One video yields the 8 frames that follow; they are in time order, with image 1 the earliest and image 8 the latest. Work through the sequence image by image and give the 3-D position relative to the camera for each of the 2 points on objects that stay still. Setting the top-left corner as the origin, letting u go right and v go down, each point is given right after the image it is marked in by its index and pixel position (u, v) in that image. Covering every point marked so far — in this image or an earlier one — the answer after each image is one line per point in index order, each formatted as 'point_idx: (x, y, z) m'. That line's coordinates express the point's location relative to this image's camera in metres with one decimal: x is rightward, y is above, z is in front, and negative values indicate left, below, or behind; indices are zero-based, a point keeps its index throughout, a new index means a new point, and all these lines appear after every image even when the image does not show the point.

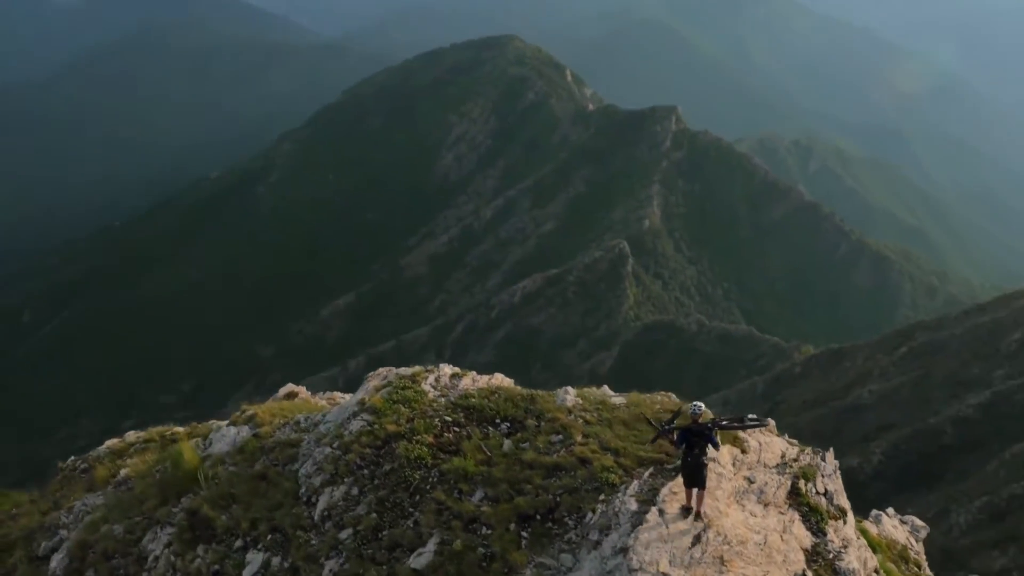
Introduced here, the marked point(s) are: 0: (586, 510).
0: (+1.5, -4.7, +16.6) m
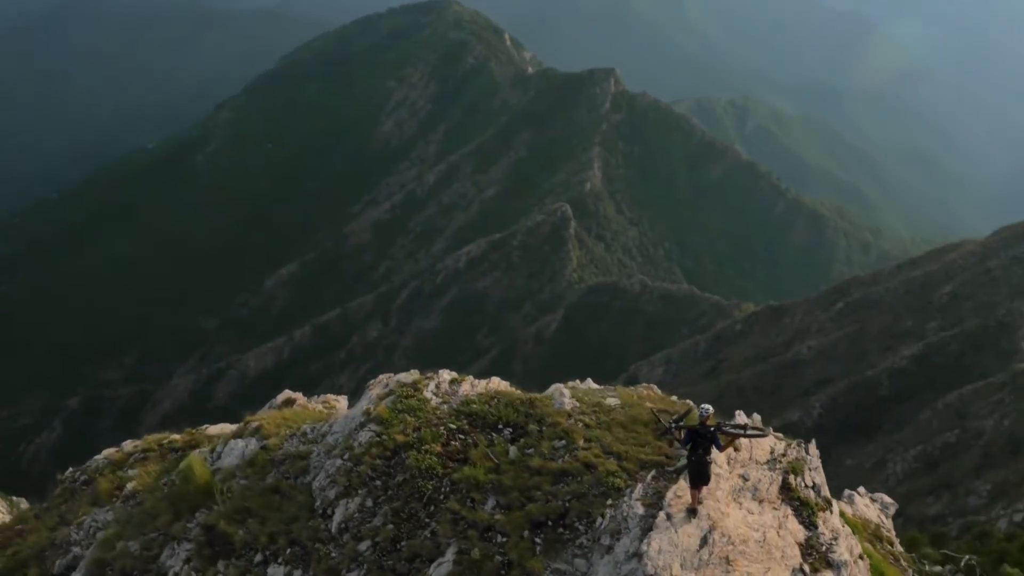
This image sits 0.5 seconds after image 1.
0: (+1.7, -4.7, +16.4) m
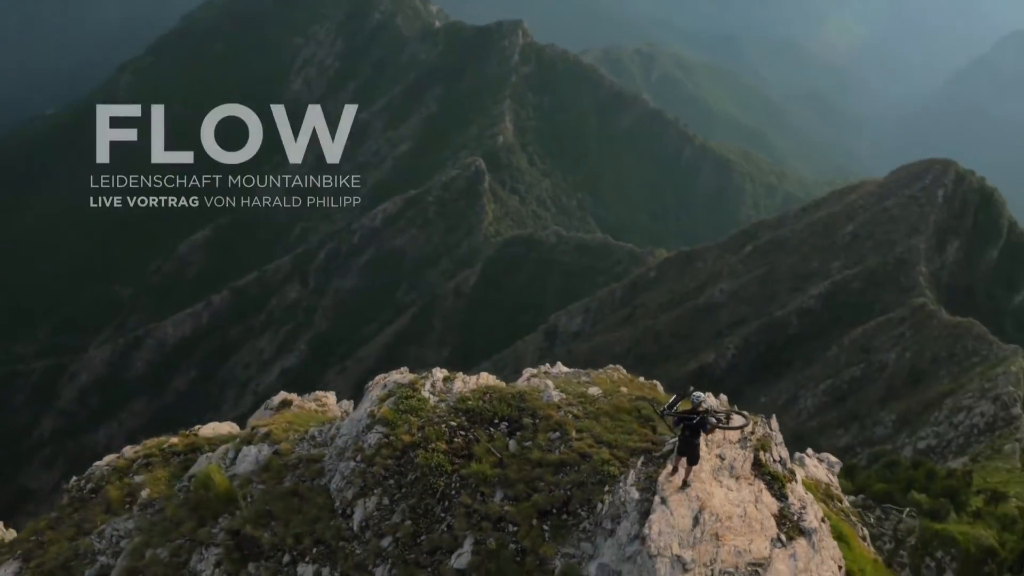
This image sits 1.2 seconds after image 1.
0: (+2.0, -5.0, +18.4) m
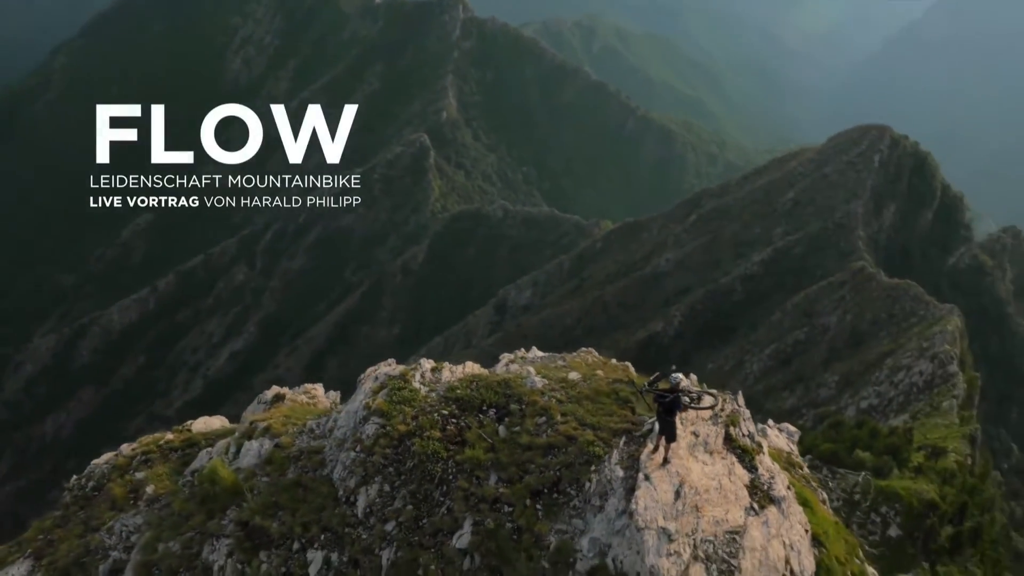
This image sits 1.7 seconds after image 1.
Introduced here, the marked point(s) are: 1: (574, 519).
0: (+1.8, -4.8, +19.9) m
1: (+1.5, -5.7, +19.2) m
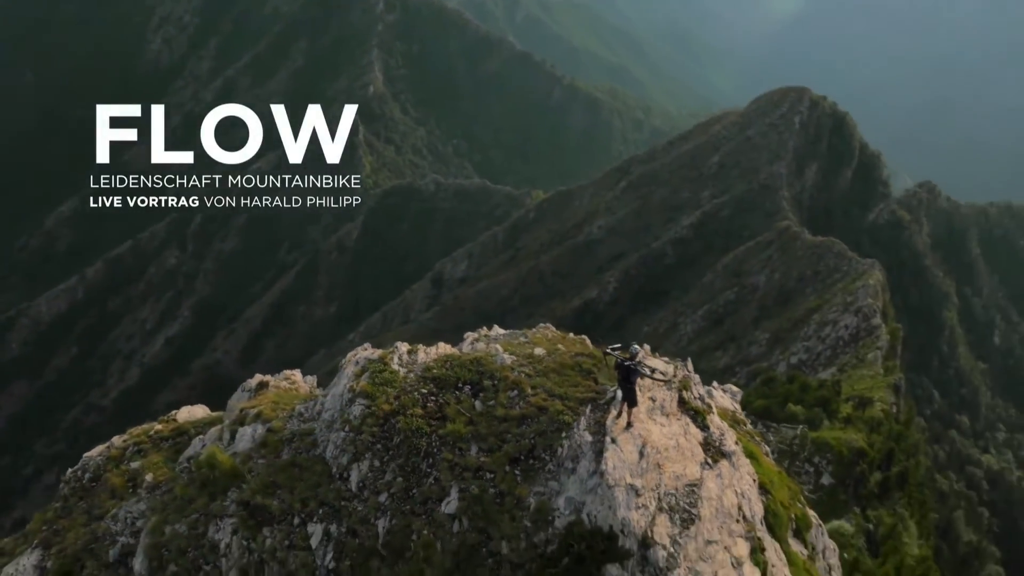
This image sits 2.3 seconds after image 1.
0: (+1.3, -4.4, +22.1) m
1: (+1.0, -5.3, +21.4) m
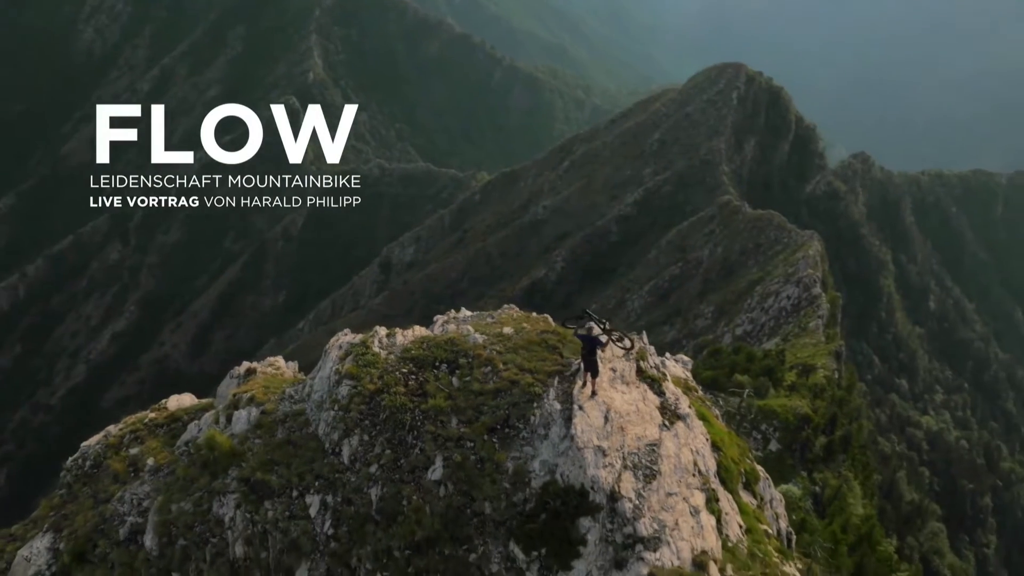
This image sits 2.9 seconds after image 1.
0: (+0.6, -3.9, +24.4) m
1: (+0.4, -4.8, +23.7) m
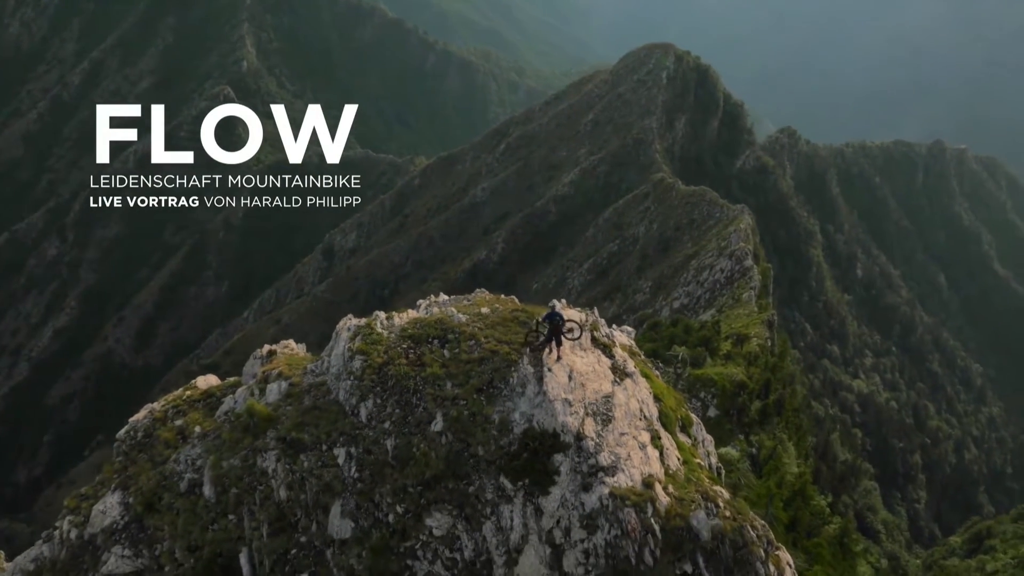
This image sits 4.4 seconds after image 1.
0: (-0.1, -3.4, +30.4) m
1: (-0.2, -4.3, +29.8) m
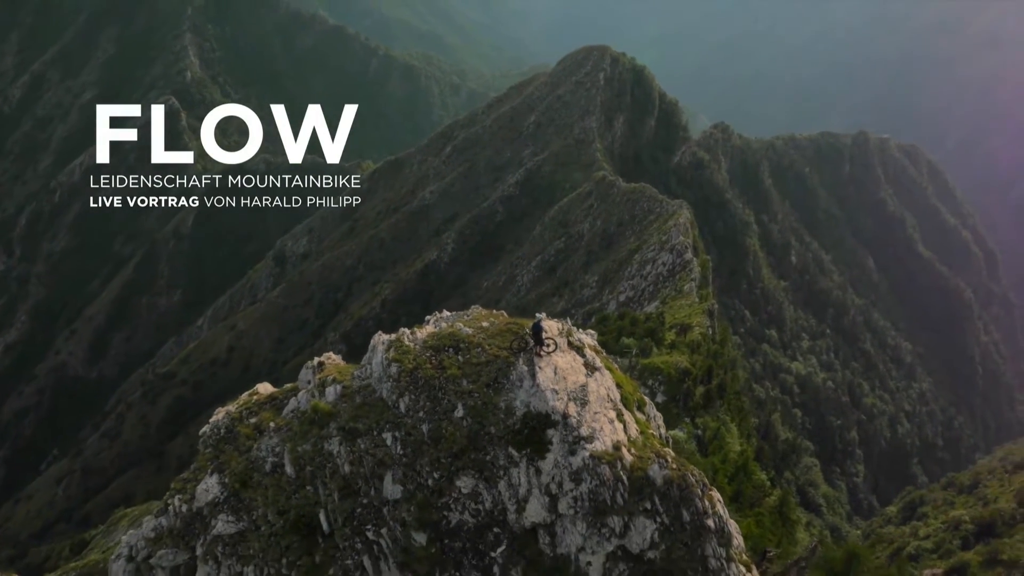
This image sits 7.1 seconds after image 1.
0: (-0.1, -4.4, +40.4) m
1: (-0.1, -5.3, +39.7) m
